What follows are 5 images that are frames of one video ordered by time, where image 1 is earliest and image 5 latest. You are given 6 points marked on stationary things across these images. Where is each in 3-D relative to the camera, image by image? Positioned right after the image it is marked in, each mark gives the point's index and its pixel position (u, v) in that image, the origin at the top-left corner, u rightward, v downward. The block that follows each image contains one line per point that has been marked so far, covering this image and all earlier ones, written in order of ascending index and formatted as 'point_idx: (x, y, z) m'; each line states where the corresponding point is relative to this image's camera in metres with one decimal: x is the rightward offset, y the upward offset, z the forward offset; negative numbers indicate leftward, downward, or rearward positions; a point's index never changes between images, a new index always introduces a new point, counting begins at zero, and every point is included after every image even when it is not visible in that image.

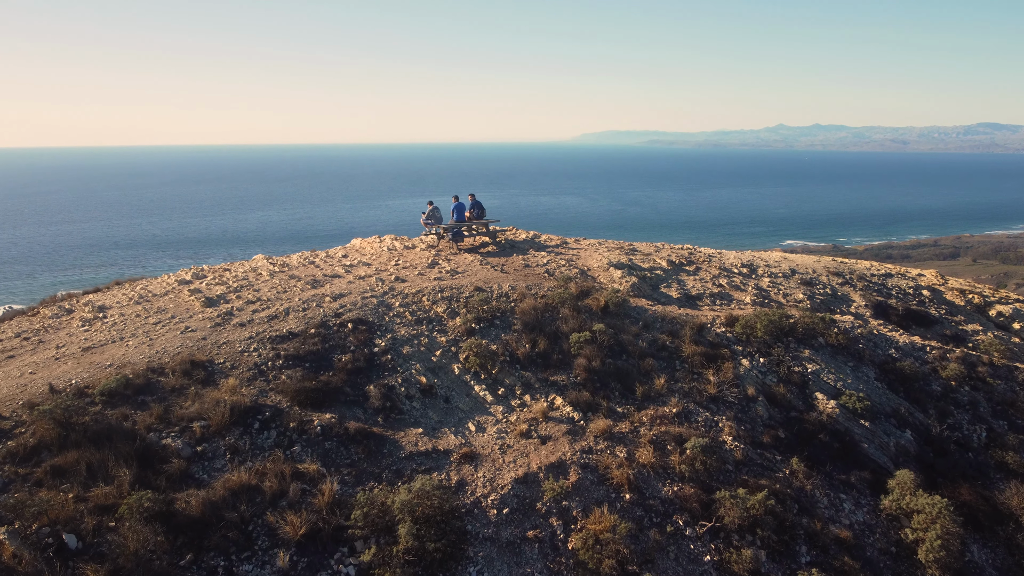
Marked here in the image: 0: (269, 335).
0: (-5.9, -1.2, +11.1) m
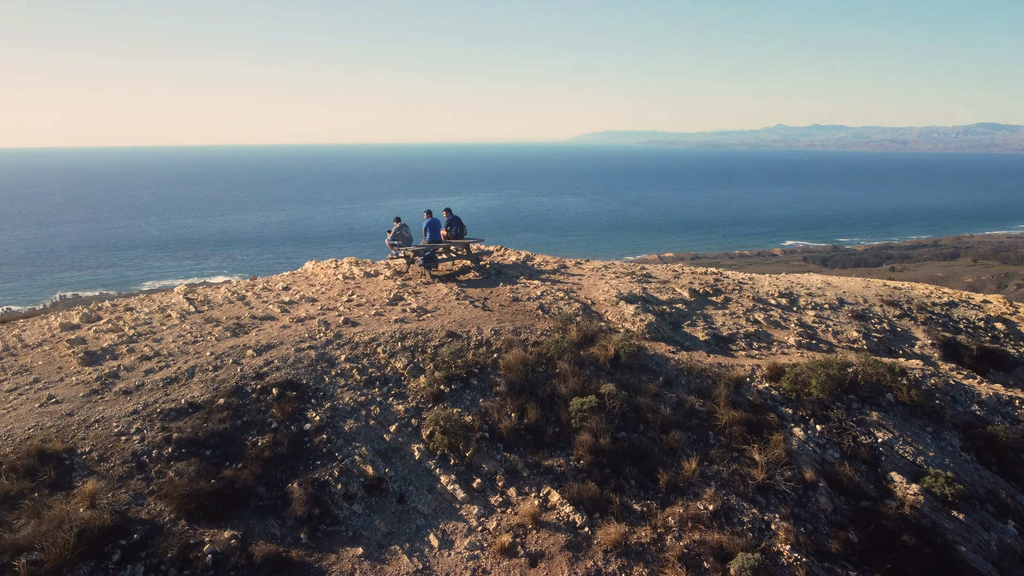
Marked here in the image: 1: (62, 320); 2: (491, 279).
0: (-6.2, -2.2, +8.2) m
1: (-10.0, -0.7, +10.3) m
2: (-0.6, +0.2, +12.6) m
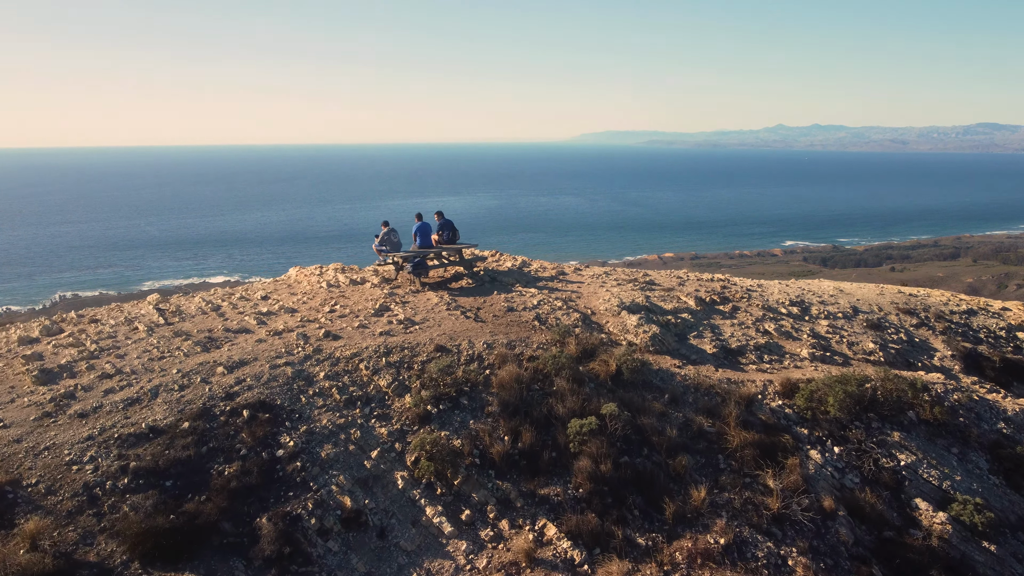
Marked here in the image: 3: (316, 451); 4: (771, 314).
0: (-6.4, -2.4, +7.4) m
1: (-10.2, -0.9, +9.5) m
2: (-0.7, 0.0, +11.8) m
3: (-3.3, -2.7, +7.7) m
4: (+6.9, -0.7, +12.2) m
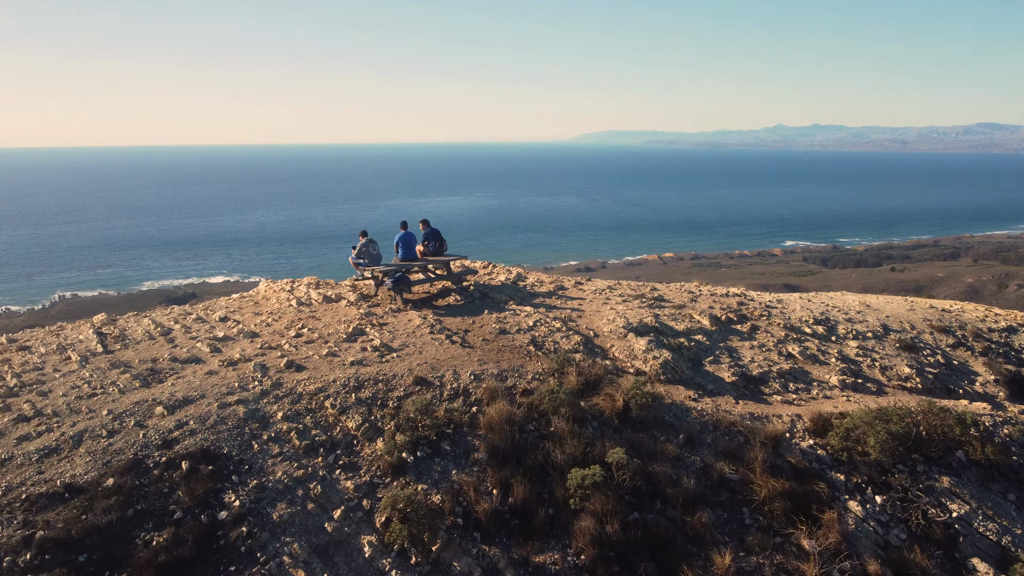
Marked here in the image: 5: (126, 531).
0: (-6.5, -2.8, +6.2) m
1: (-10.3, -1.3, +8.3) m
2: (-0.9, -0.4, +10.6) m
3: (-3.4, -3.1, +6.4) m
4: (+6.7, -1.1, +10.9) m
5: (-5.1, -3.2, +6.0) m
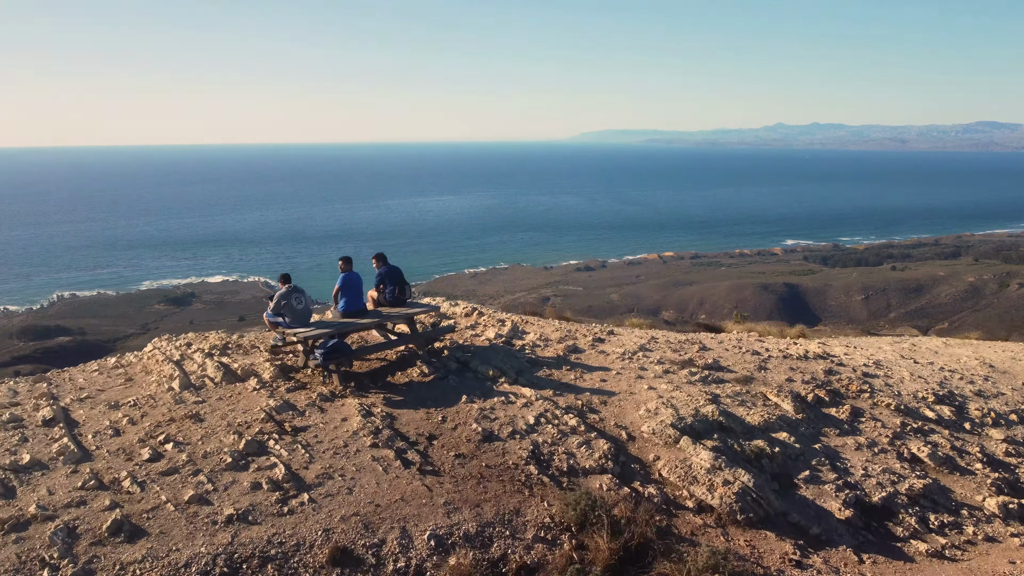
0: (-6.6, -3.9, +2.8) m
1: (-10.4, -2.4, +4.9) m
2: (-1.0, -1.5, +7.2) m
3: (-3.6, -4.2, +3.1) m
4: (+6.6, -2.2, +7.5) m
5: (-5.2, -4.3, +2.7) m
